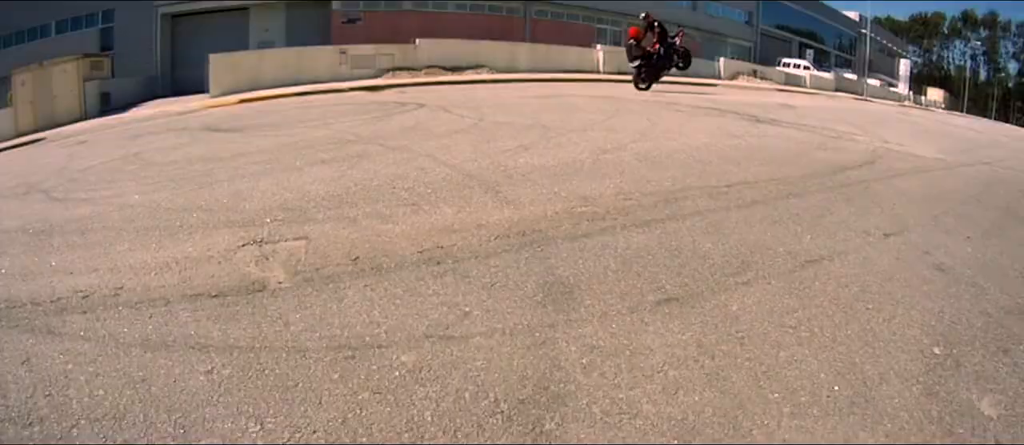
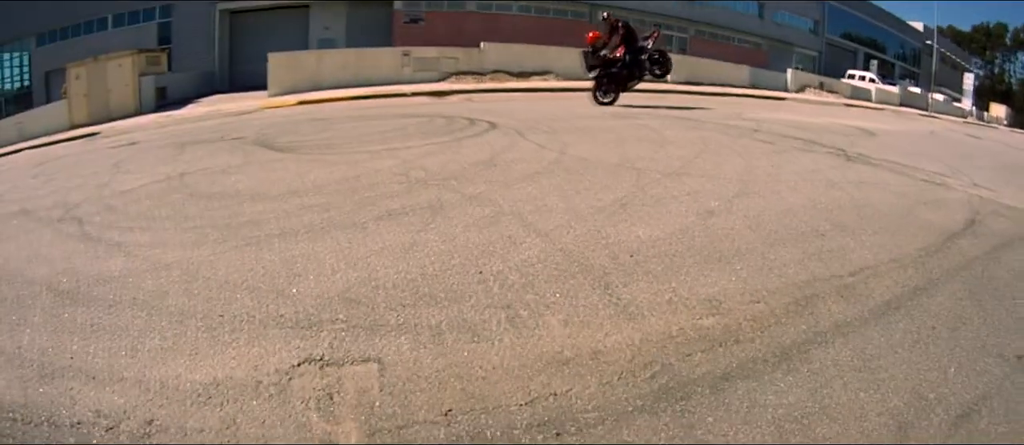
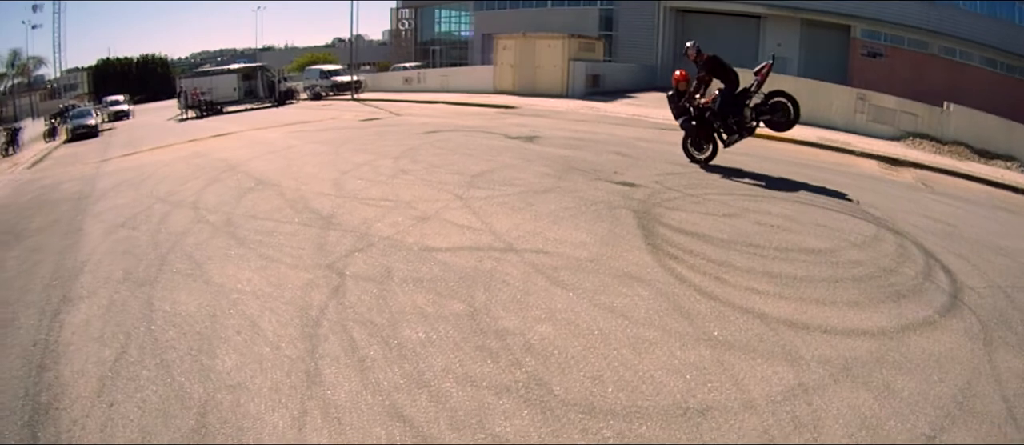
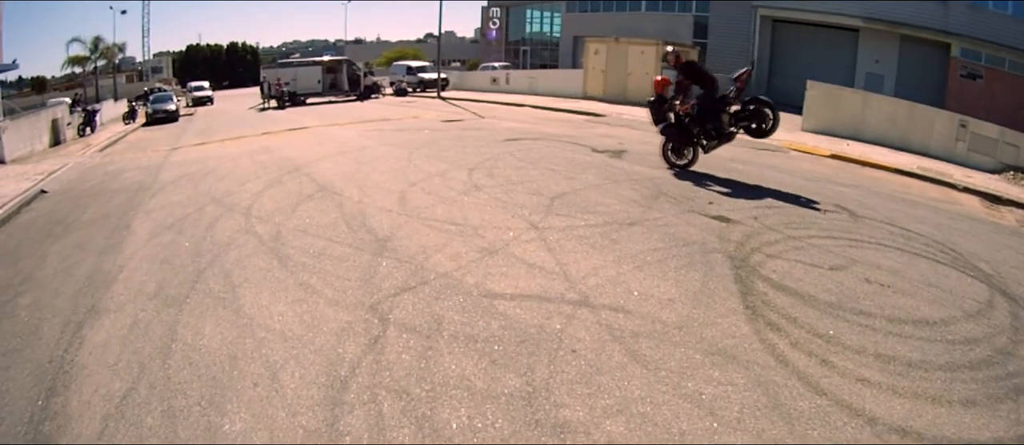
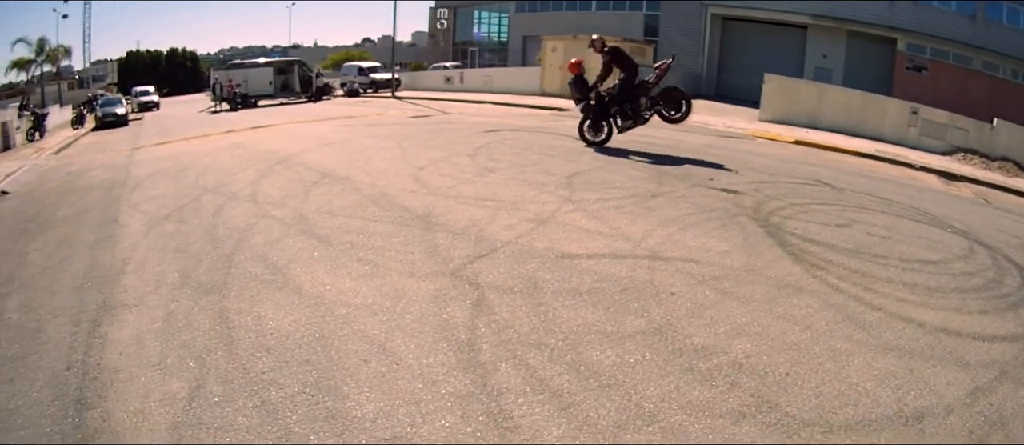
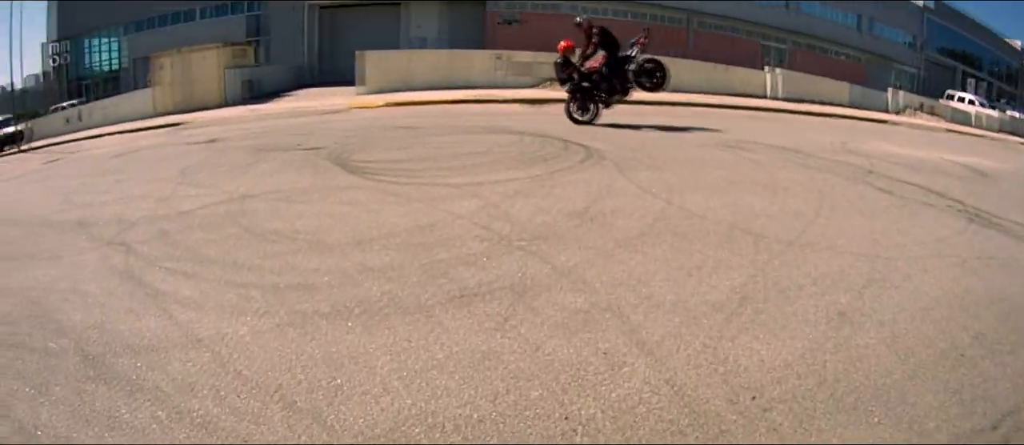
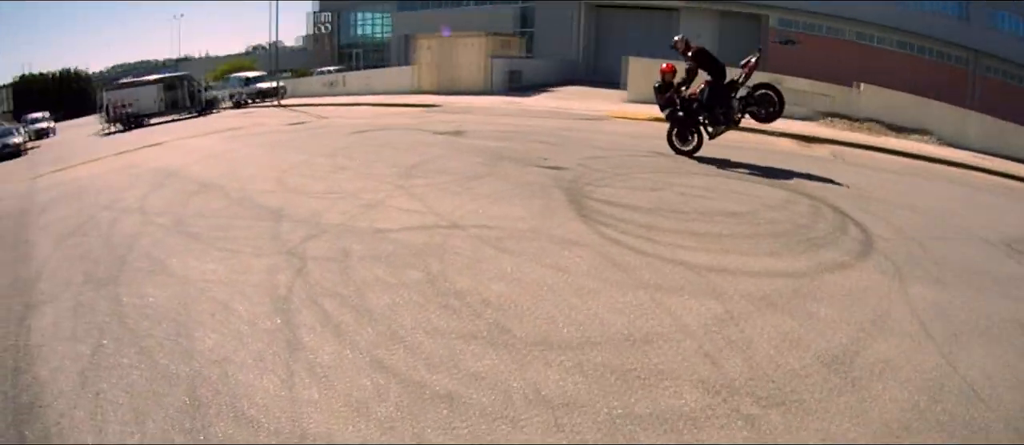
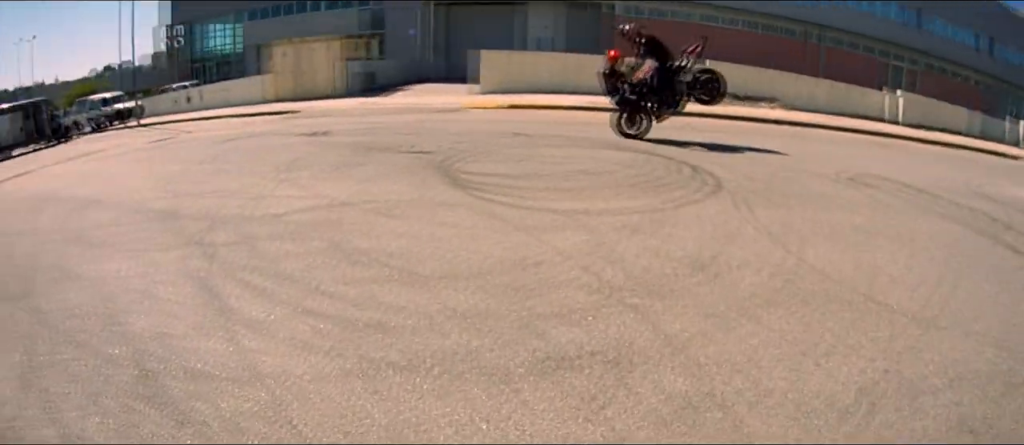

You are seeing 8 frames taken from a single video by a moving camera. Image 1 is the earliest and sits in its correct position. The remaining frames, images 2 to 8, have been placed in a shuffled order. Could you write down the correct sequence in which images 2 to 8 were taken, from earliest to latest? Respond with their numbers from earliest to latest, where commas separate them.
2, 6, 8, 7, 3, 4, 5
